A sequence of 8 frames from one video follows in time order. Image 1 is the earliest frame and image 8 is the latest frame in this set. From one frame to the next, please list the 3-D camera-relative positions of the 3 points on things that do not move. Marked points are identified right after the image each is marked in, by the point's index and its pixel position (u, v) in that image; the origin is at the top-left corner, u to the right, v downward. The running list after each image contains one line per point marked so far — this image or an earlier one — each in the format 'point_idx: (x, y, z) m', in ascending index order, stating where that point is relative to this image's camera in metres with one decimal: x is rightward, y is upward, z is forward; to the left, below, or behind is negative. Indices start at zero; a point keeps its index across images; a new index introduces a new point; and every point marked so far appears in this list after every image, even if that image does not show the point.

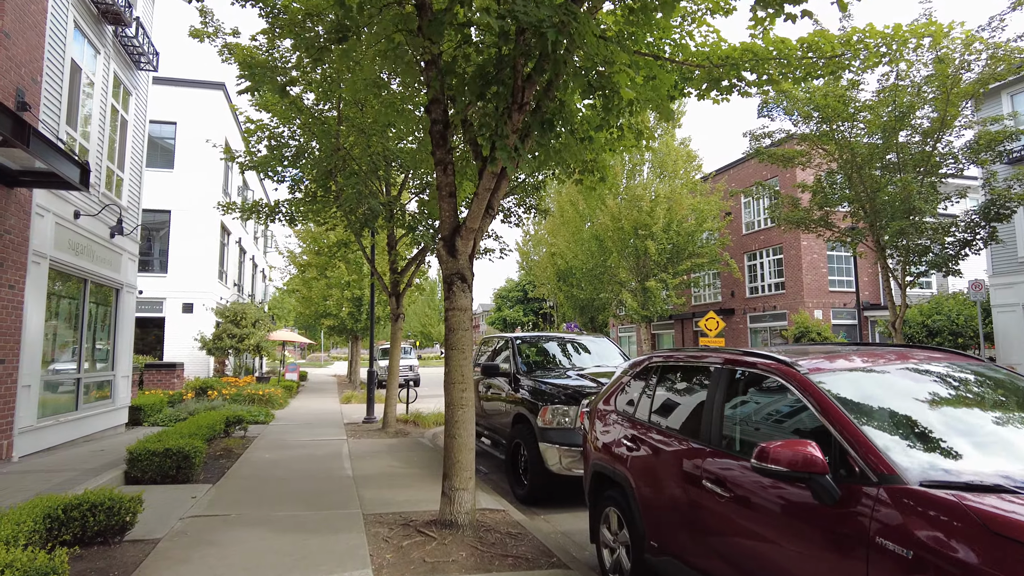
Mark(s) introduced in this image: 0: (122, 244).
0: (-6.5, +0.7, +10.7) m
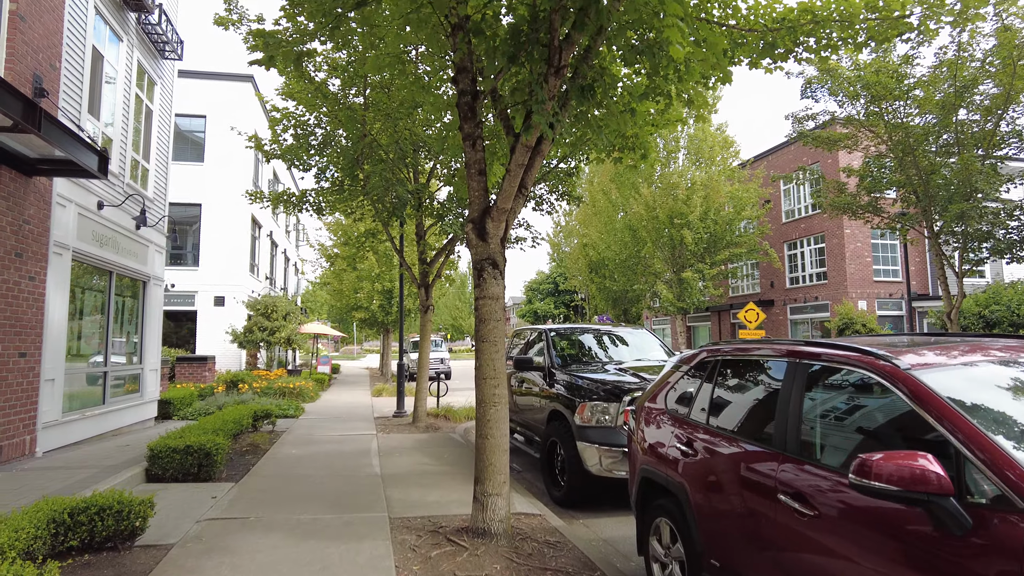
0: (-6.0, +0.9, +10.6) m
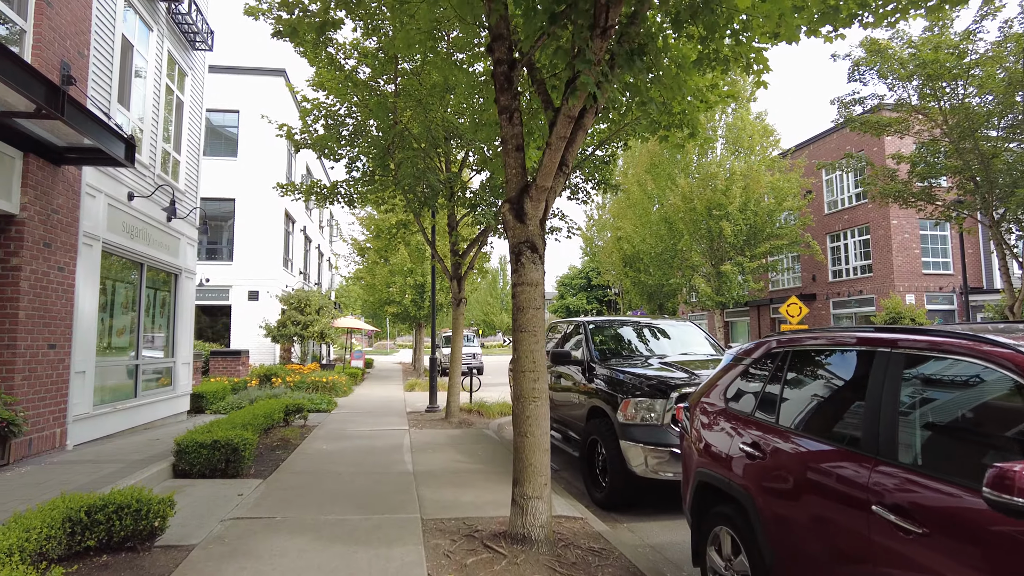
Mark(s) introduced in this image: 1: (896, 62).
0: (-5.4, +1.0, +10.5) m
1: (+7.9, +4.7, +13.3) m
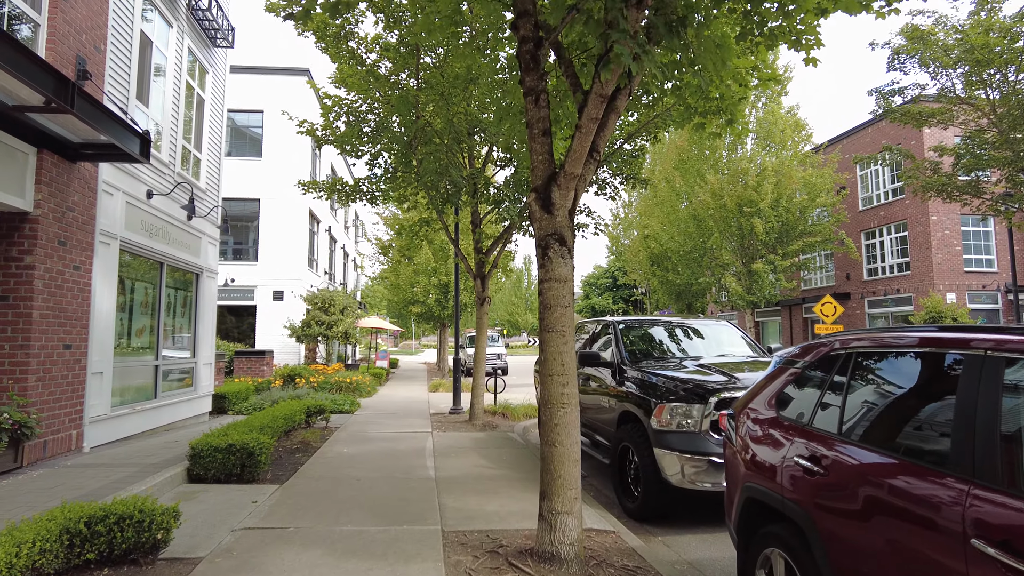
0: (-5.0, +1.0, +10.4) m
1: (+8.4, +4.7, +12.7) m
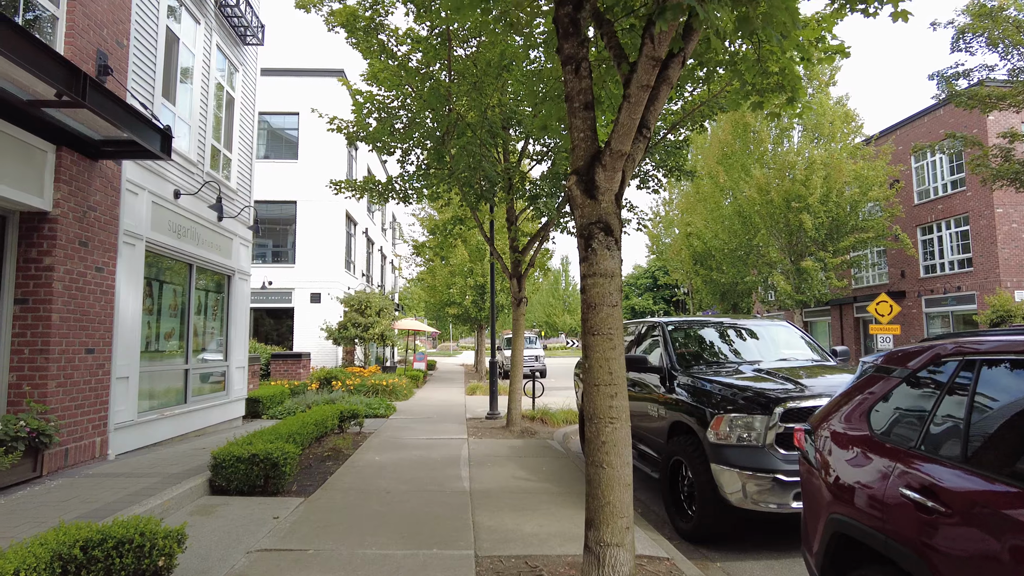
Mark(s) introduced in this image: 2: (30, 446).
0: (-4.4, +1.0, +10.2) m
1: (+9.1, +4.8, +11.7) m
2: (-4.0, -1.3, +5.3) m
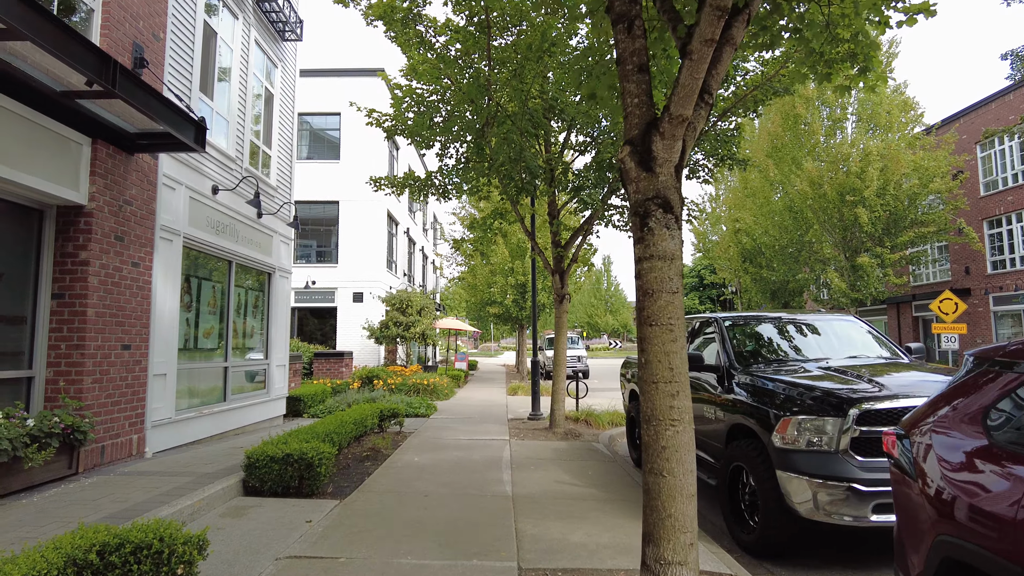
0: (-3.8, +1.0, +10.1) m
1: (+9.8, +4.9, +10.8) m
2: (-3.6, -1.3, +5.2) m
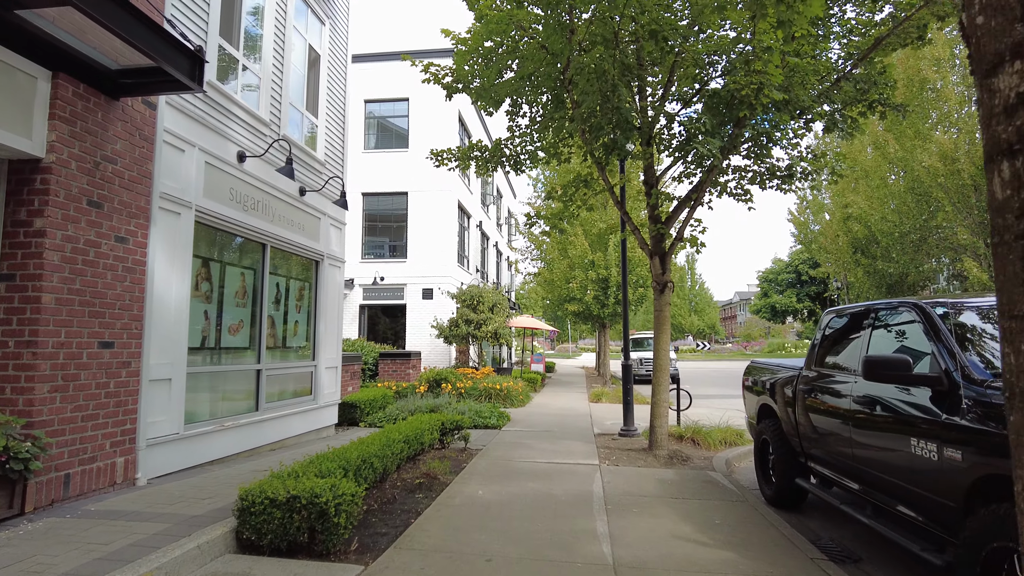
0: (-2.6, +1.1, +8.7) m
1: (+10.9, +5.1, +7.8) m
2: (-3.0, -1.1, +3.8) m
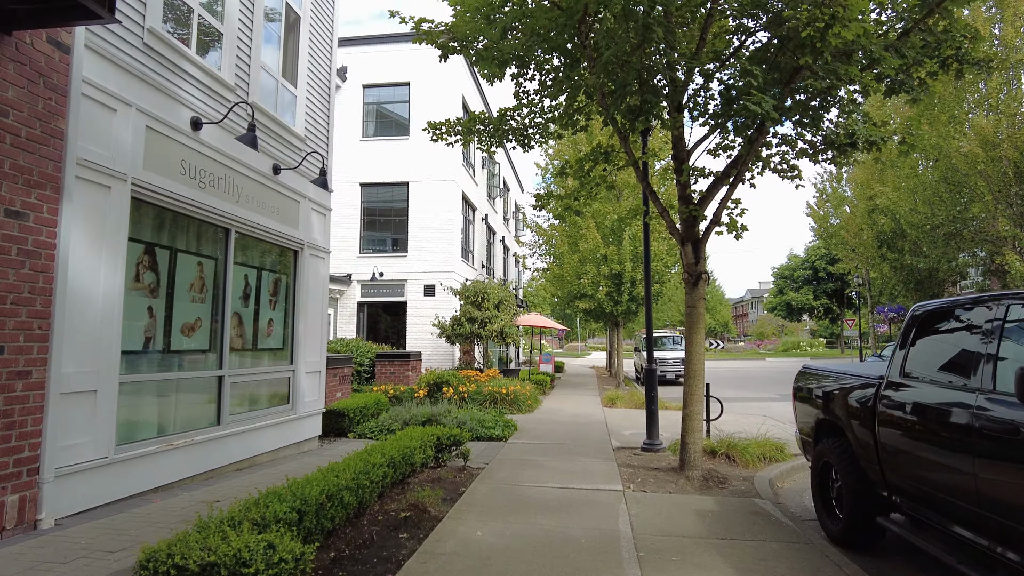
0: (-2.6, +1.2, +7.7) m
1: (+10.9, +5.2, +6.5) m
2: (-3.0, -1.0, +2.8) m
